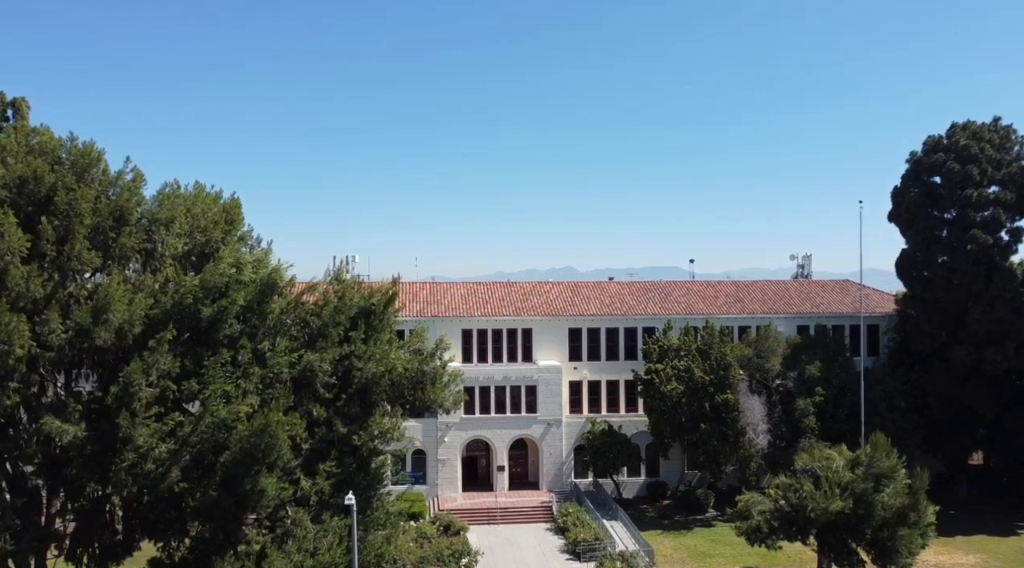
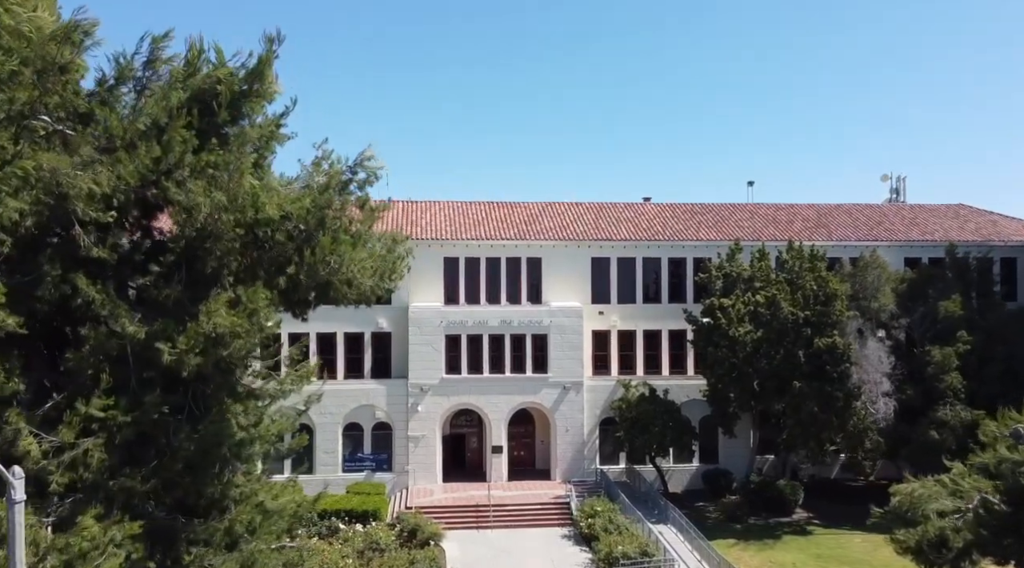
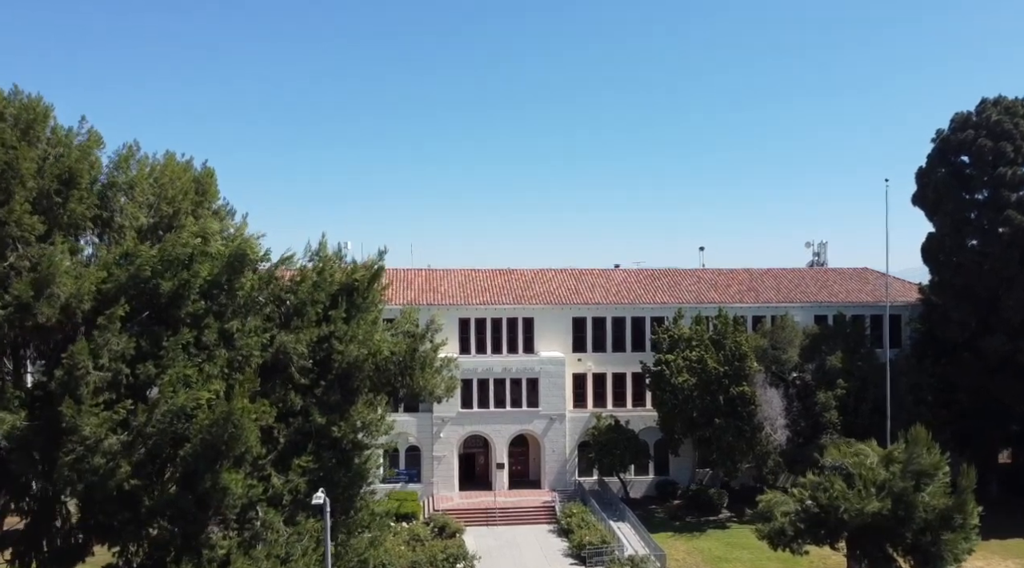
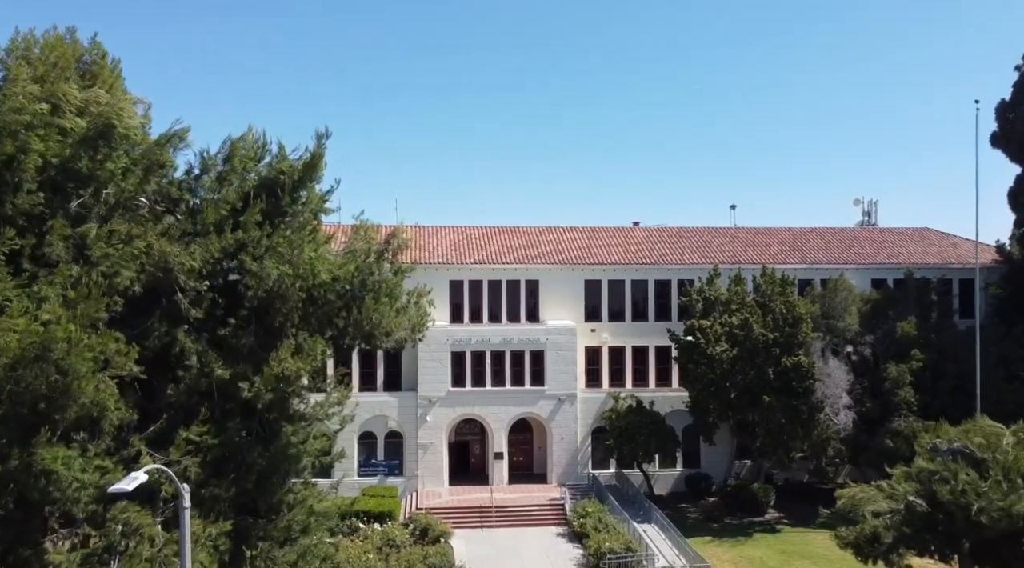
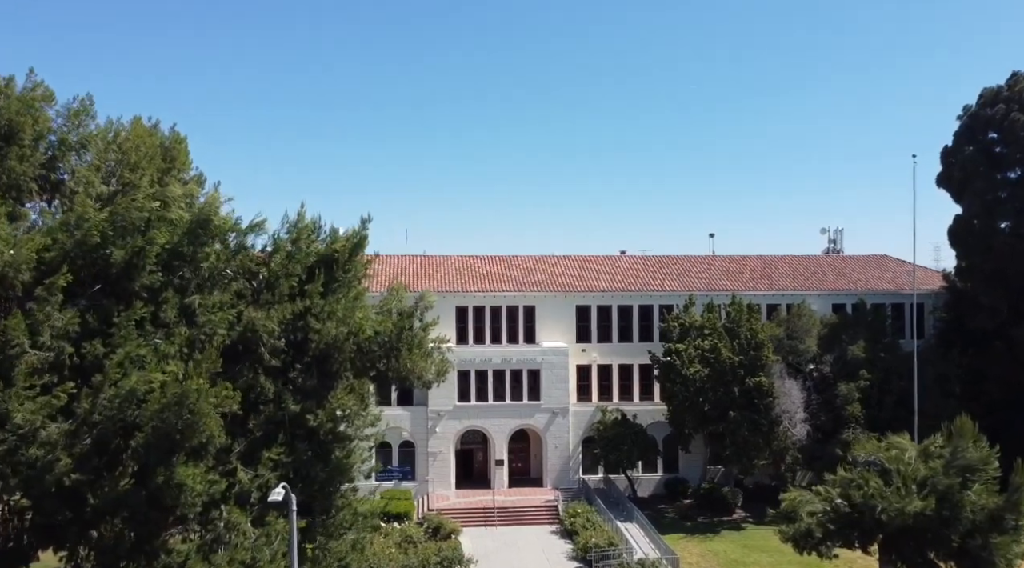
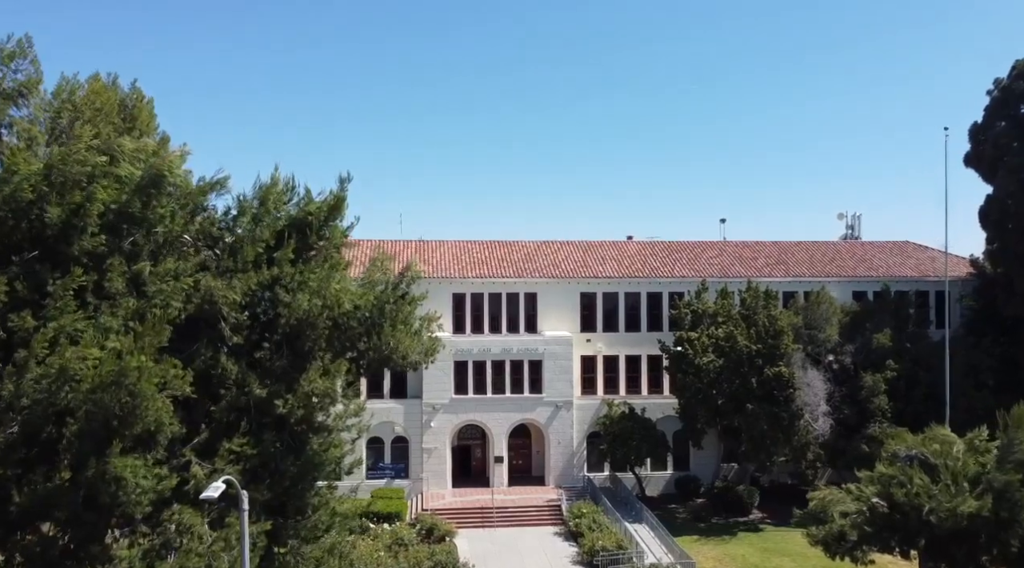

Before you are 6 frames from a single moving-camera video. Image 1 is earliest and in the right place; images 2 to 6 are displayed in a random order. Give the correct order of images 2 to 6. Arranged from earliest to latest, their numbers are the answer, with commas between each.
3, 5, 6, 4, 2
